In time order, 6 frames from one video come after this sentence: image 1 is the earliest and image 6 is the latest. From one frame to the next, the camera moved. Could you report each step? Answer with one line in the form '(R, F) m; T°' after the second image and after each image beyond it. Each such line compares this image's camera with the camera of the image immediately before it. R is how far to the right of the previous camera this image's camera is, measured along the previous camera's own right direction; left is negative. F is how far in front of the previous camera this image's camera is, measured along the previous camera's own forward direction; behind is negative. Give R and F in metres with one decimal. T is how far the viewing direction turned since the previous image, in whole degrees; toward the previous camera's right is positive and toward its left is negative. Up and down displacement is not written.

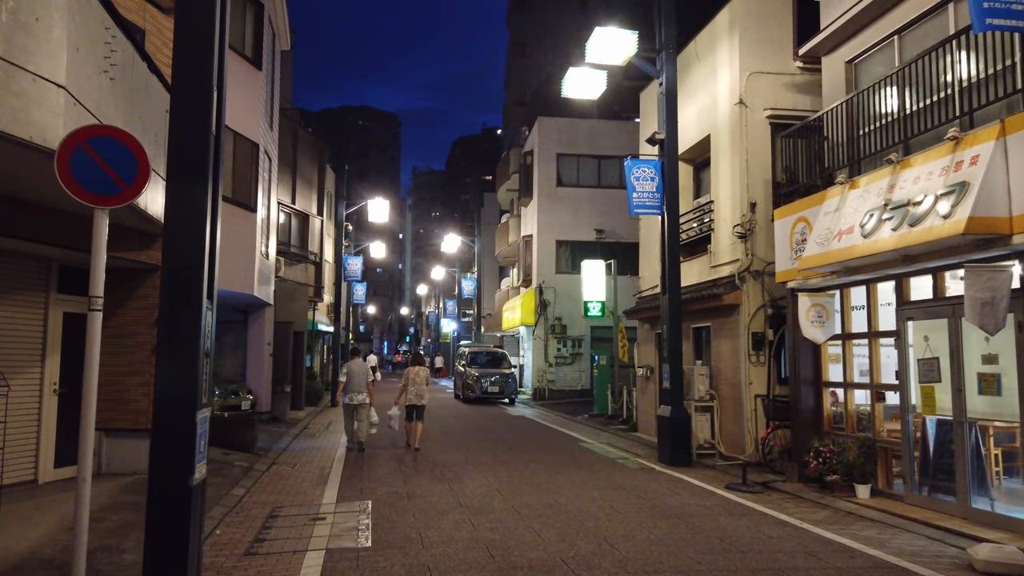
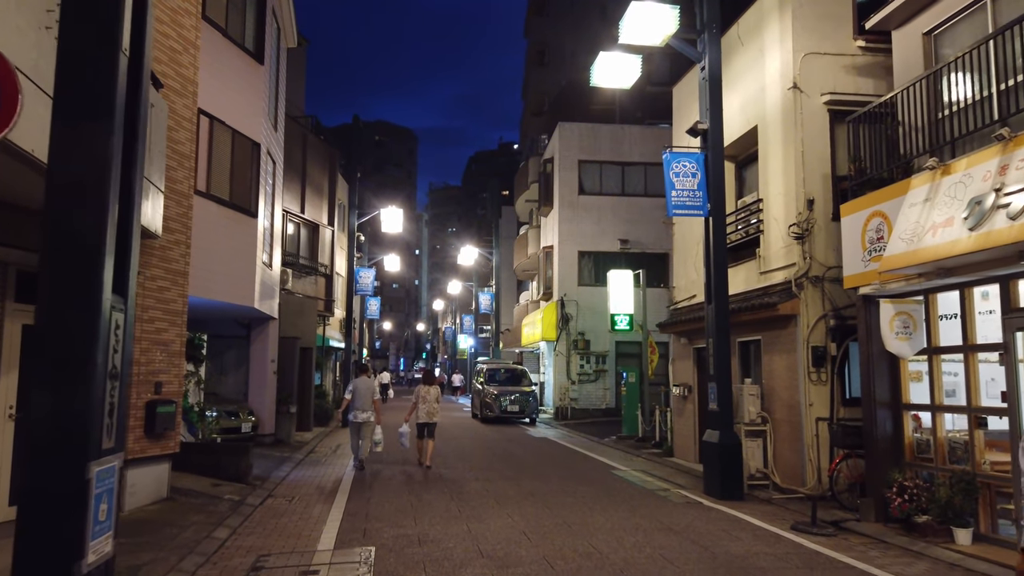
(-0.1, +1.5) m; -1°
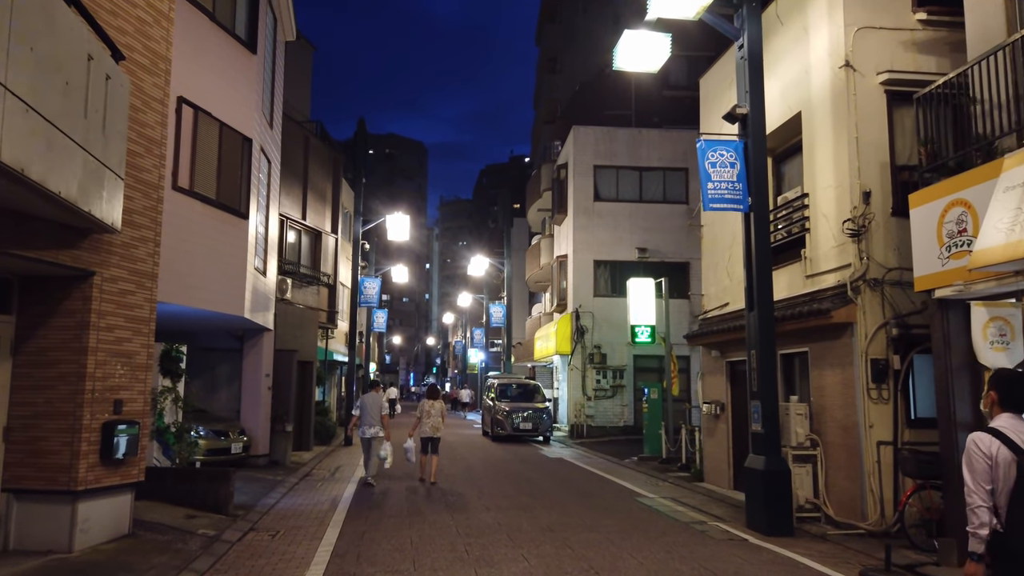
(-0.1, +1.4) m; -1°
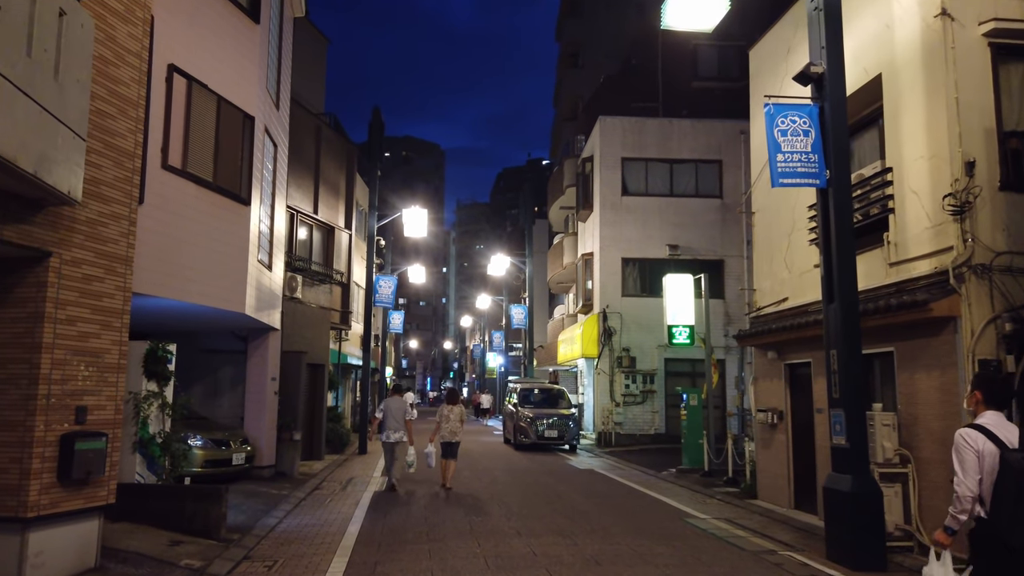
(-0.2, +1.5) m; -1°
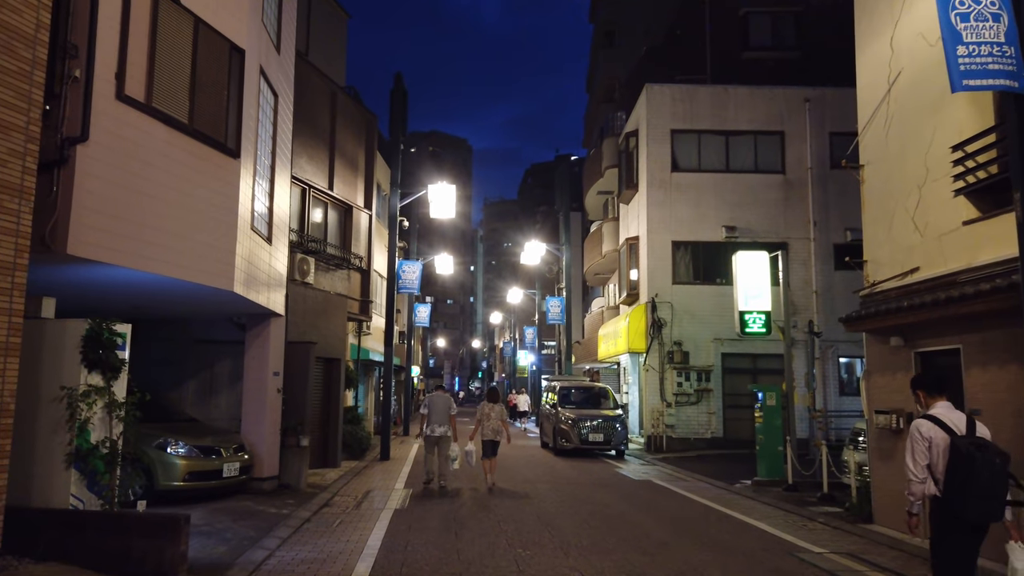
(-0.3, +2.5) m; -2°
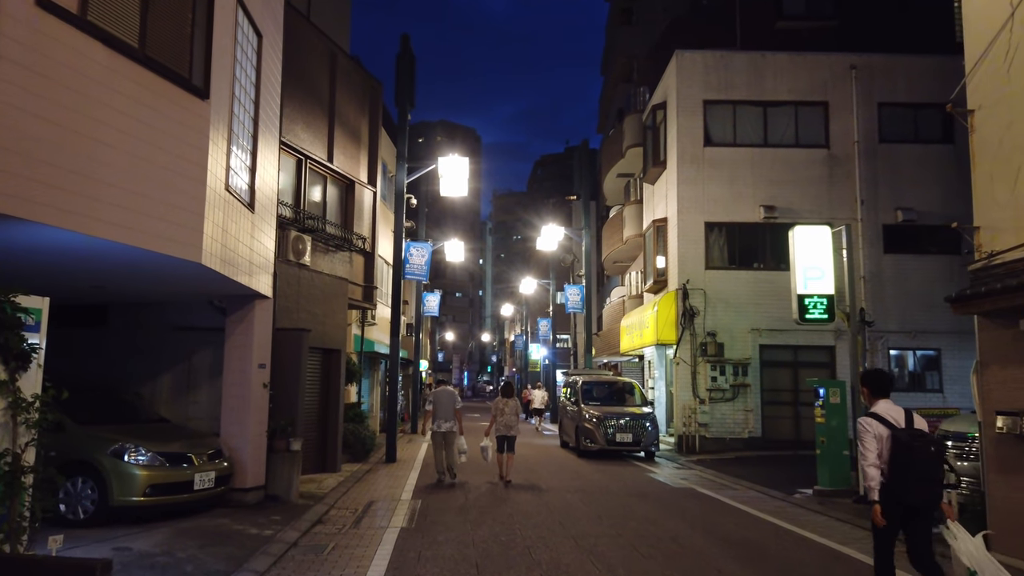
(-0.3, +1.9) m; -1°
